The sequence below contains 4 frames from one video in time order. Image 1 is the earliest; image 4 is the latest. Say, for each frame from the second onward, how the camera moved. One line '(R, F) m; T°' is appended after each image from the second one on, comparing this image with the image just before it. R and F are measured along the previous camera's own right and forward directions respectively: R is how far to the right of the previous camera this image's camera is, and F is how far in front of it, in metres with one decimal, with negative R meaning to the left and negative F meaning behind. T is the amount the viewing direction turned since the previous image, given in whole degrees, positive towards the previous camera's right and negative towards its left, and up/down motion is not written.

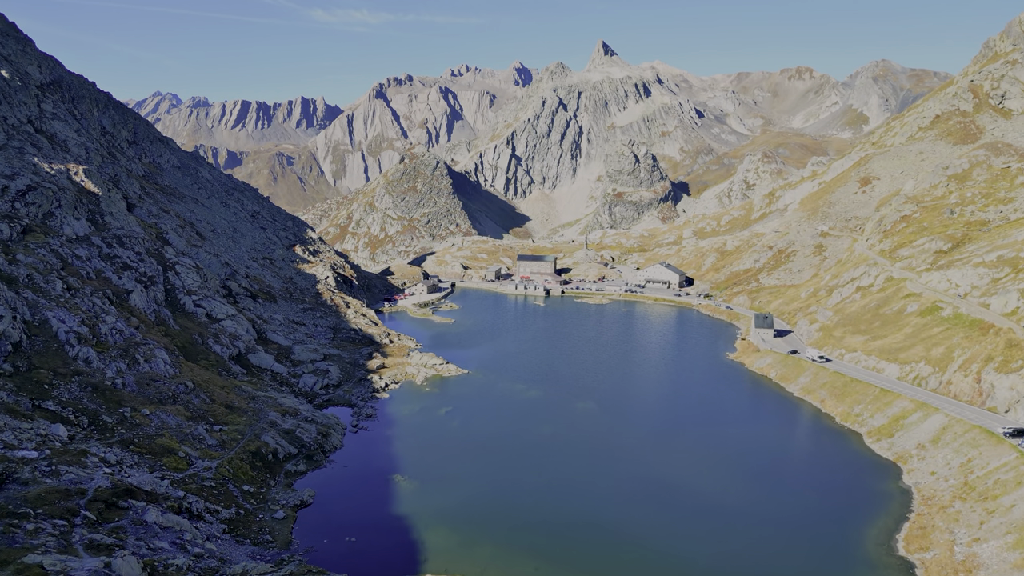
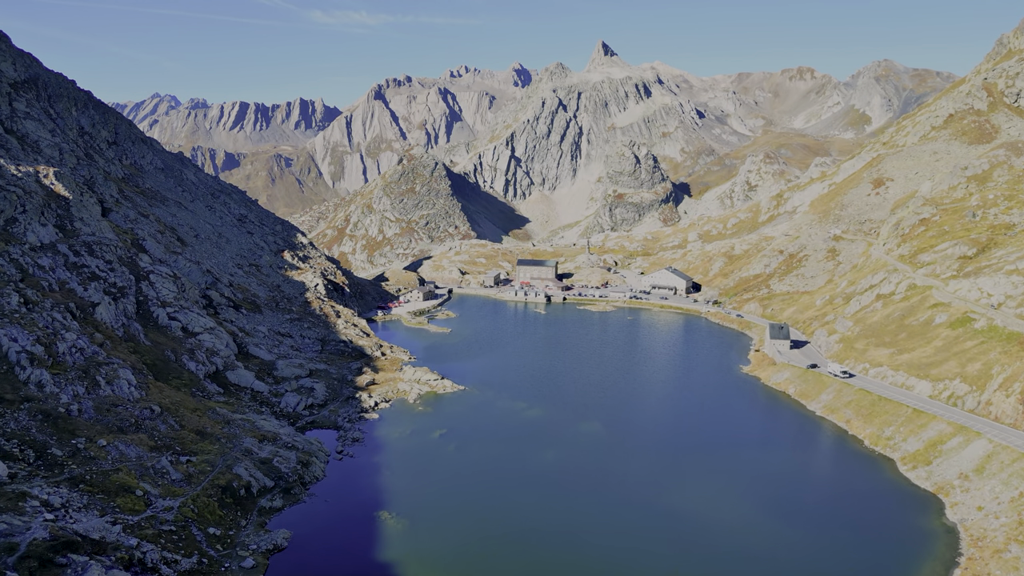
(0.0, +6.5) m; 0°
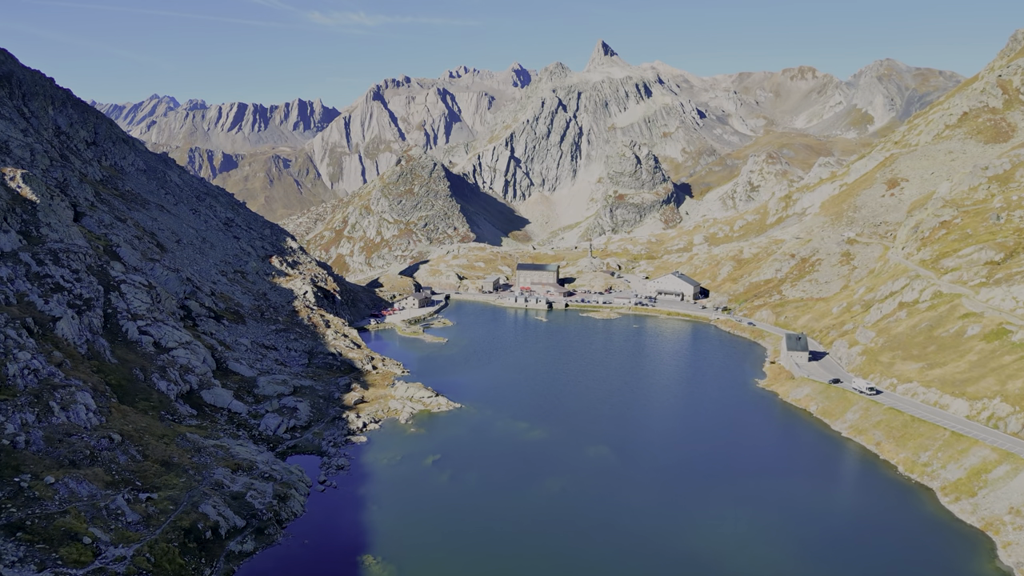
(0.0, +6.3) m; 0°
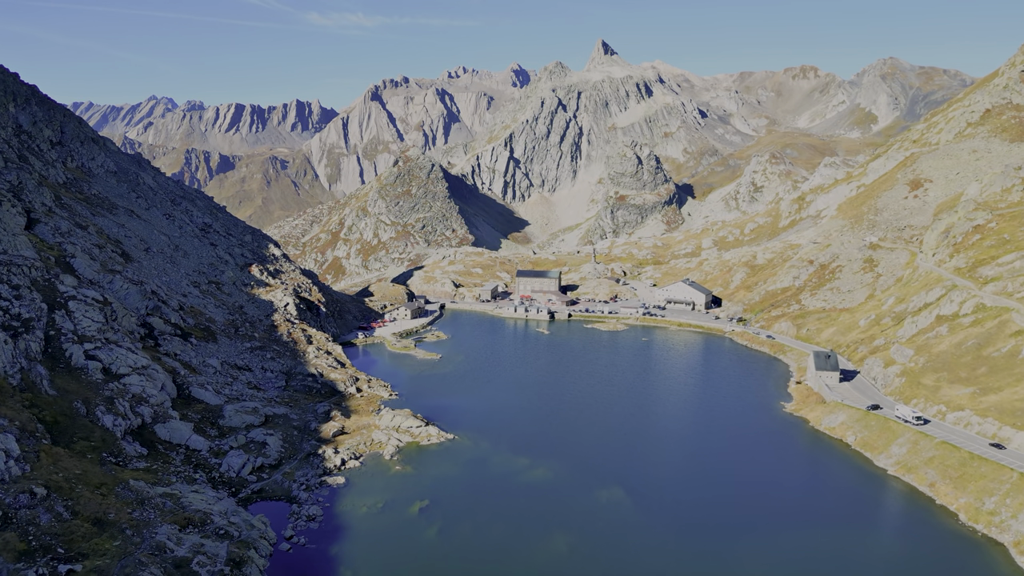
(+0.1, +9.2) m; 0°
